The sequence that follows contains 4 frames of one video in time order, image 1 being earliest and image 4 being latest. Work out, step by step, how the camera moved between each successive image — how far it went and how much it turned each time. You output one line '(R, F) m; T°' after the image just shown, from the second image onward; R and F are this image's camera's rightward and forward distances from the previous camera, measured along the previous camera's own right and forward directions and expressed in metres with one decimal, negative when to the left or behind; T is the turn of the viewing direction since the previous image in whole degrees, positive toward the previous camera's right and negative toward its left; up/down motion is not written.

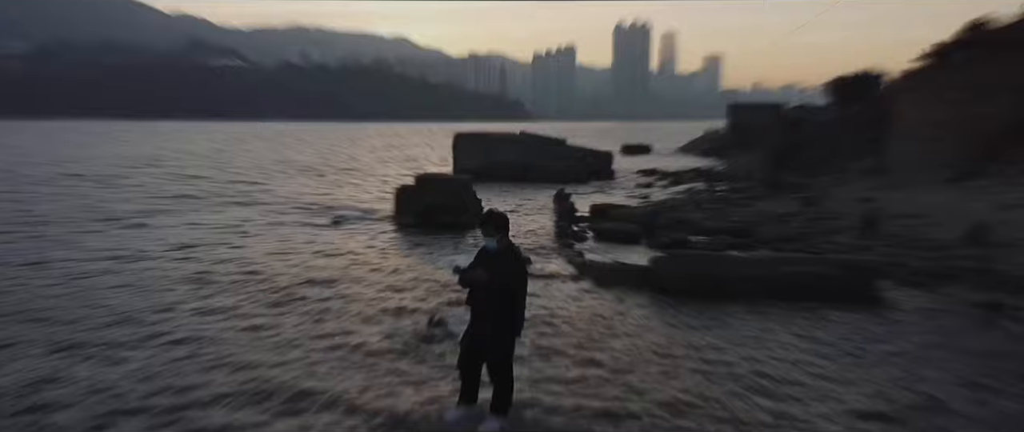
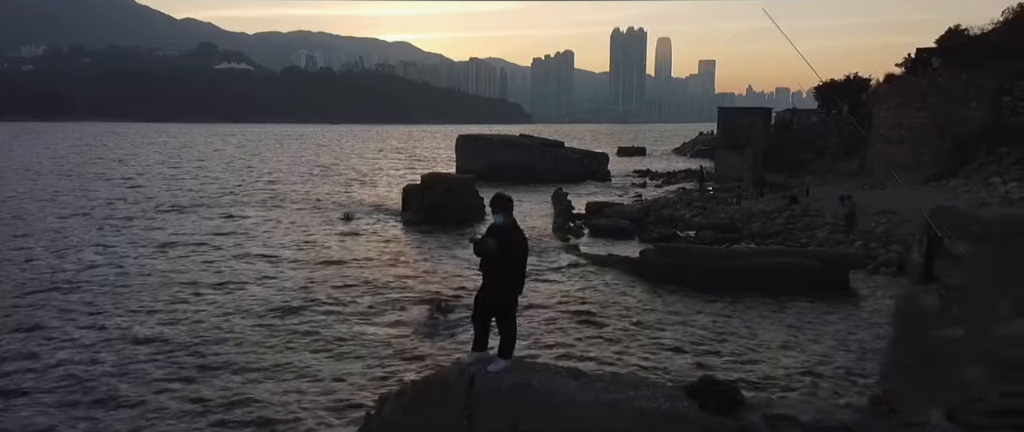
(-0.1, -1.0) m; 0°
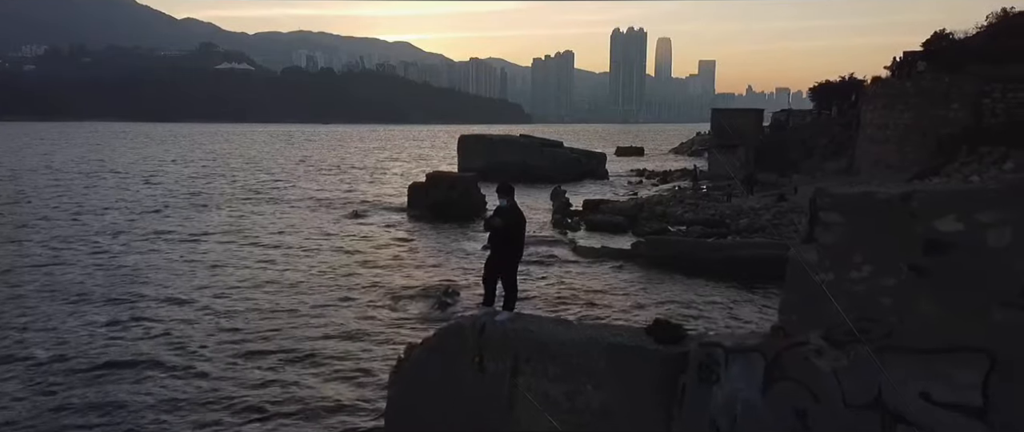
(0.0, -0.9) m; 0°
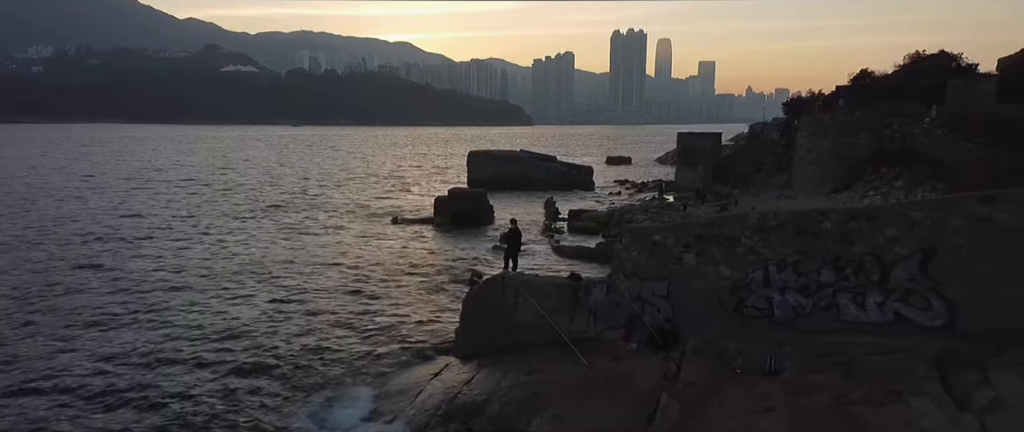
(0.0, -5.9) m; 0°
